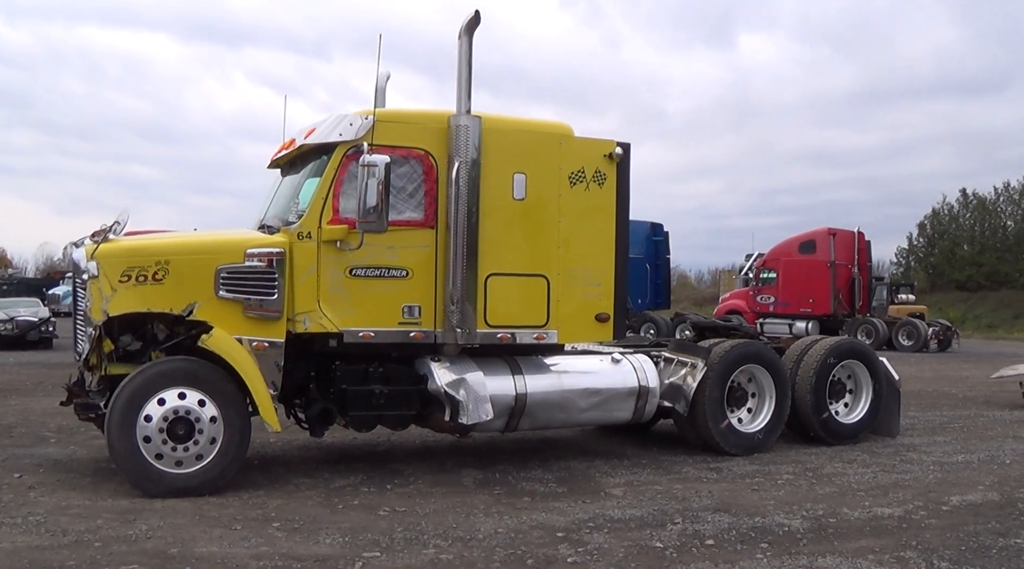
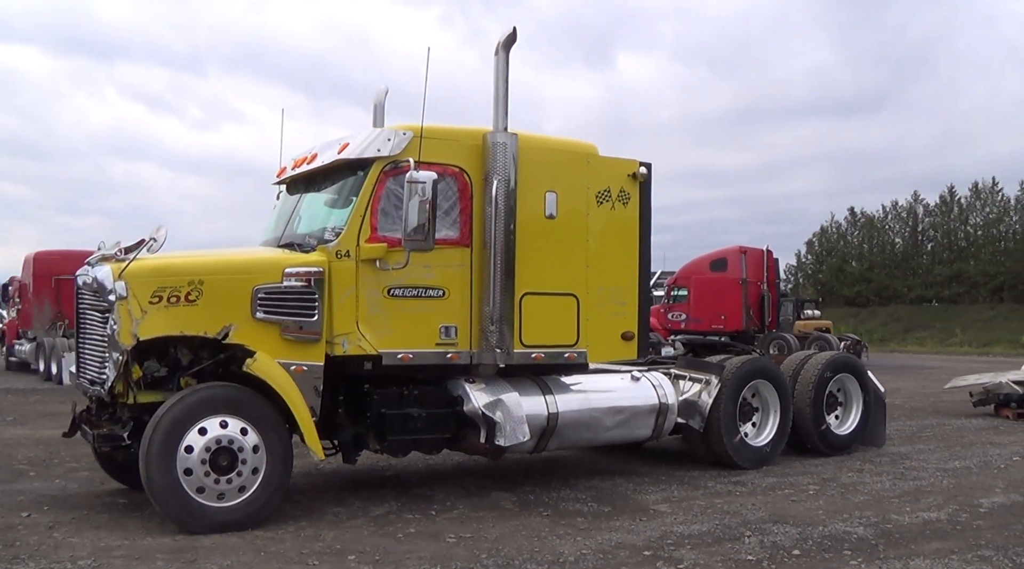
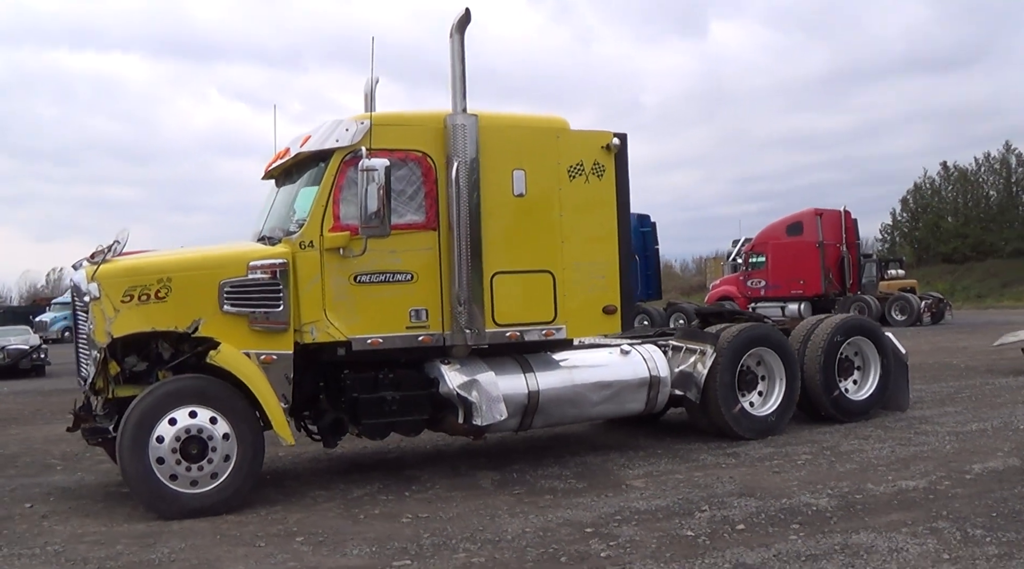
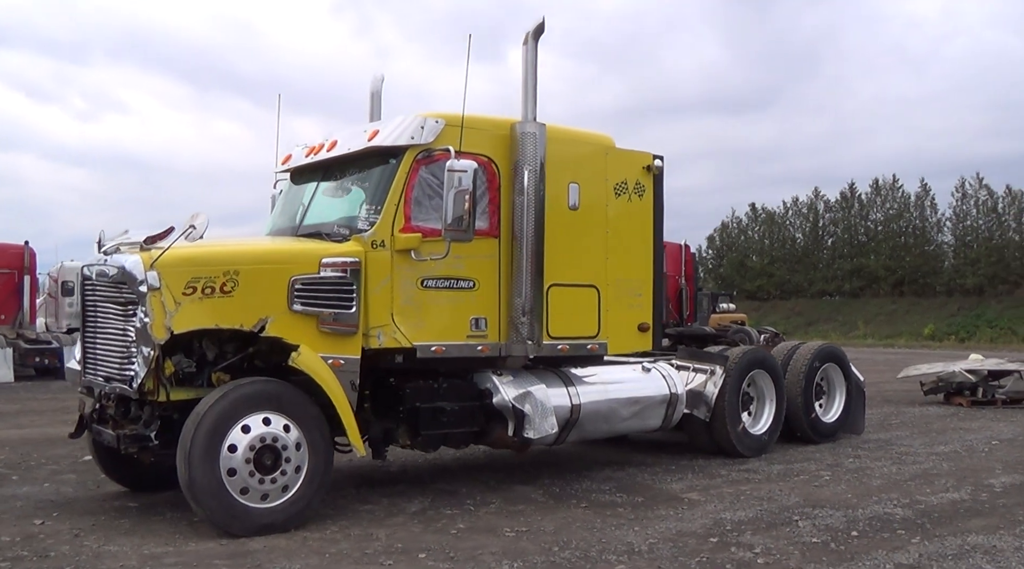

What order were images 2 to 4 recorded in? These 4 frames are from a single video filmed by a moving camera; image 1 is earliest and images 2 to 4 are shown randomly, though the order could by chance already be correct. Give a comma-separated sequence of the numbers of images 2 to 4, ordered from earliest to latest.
3, 2, 4
